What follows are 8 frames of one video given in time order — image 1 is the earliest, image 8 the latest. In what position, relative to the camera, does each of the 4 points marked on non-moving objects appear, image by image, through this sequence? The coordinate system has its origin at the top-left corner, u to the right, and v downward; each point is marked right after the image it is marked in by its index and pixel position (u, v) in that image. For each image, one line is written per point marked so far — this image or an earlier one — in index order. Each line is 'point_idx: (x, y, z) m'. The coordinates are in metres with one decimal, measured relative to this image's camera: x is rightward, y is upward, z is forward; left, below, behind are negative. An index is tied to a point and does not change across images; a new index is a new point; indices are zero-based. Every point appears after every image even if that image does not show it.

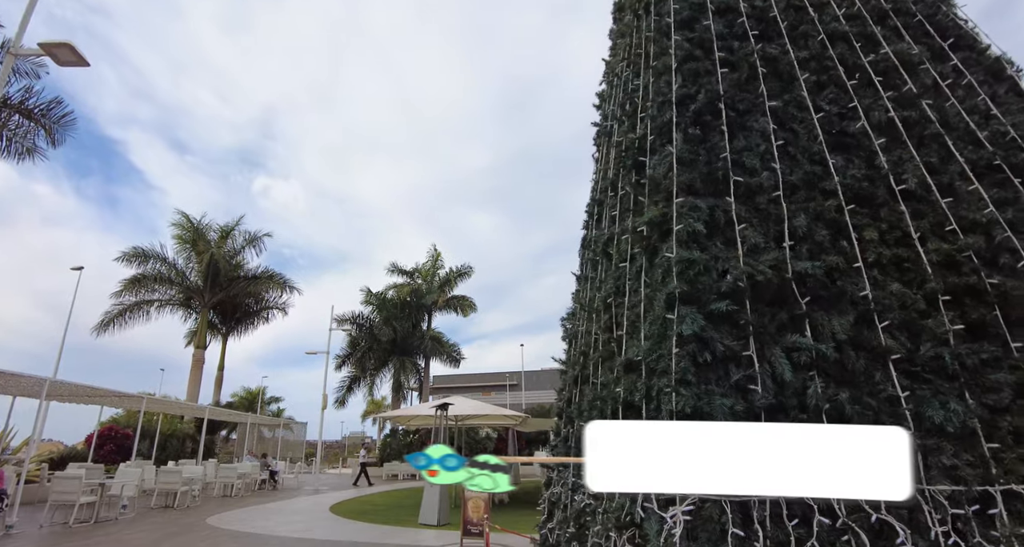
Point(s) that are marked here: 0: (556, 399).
0: (+0.4, -1.1, +4.8) m
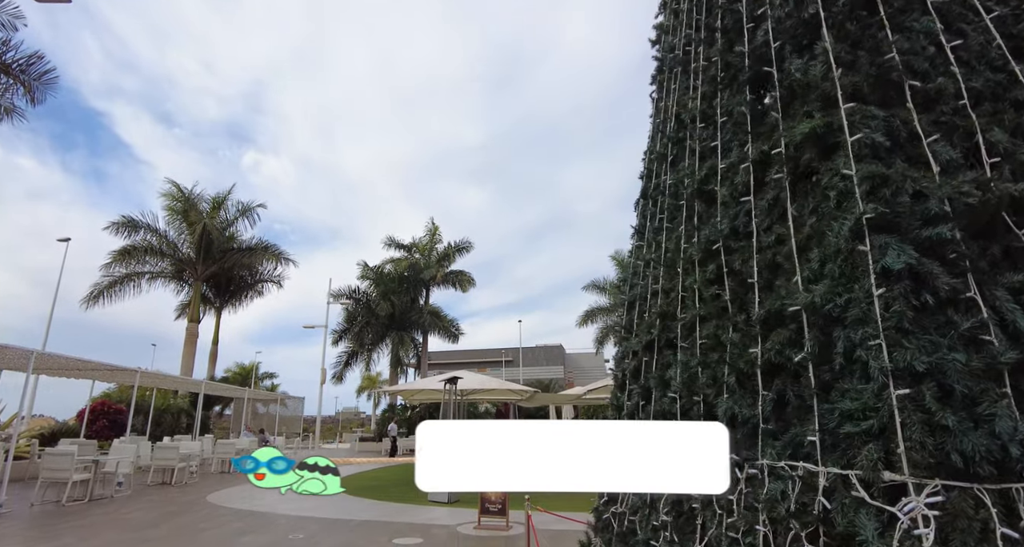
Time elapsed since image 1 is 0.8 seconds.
0: (+0.8, -0.8, +4.3) m
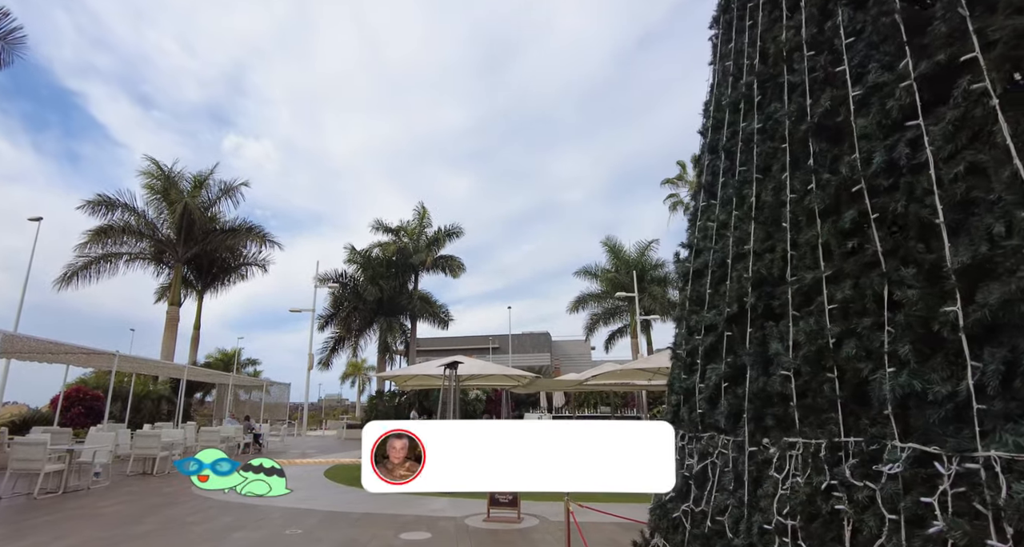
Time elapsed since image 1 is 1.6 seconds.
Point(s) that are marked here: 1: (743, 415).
0: (+1.2, -0.5, +3.7) m
1: (+1.2, -0.8, +2.9) m
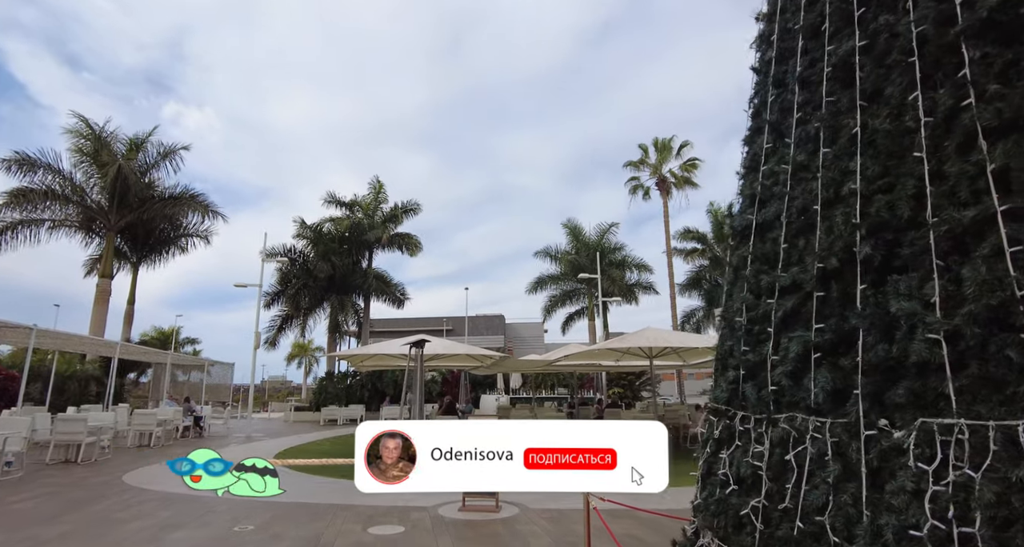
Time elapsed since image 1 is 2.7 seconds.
0: (+1.3, -0.2, +3.2) m
1: (+1.5, -0.5, +2.3) m
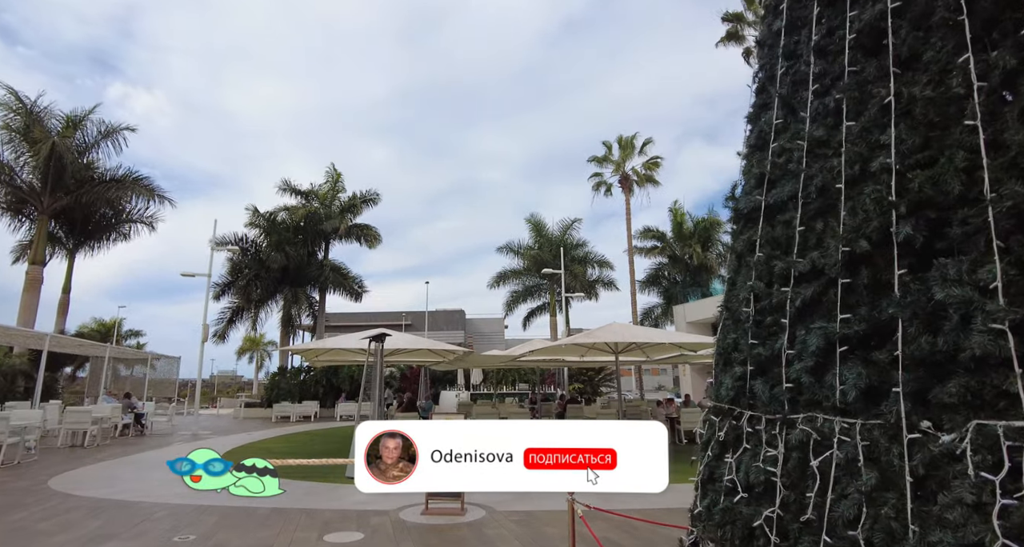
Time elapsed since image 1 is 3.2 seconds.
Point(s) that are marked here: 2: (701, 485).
0: (+1.3, -0.2, +2.9) m
1: (+1.5, -0.4, +2.1) m
2: (+1.0, -1.2, +2.9) m
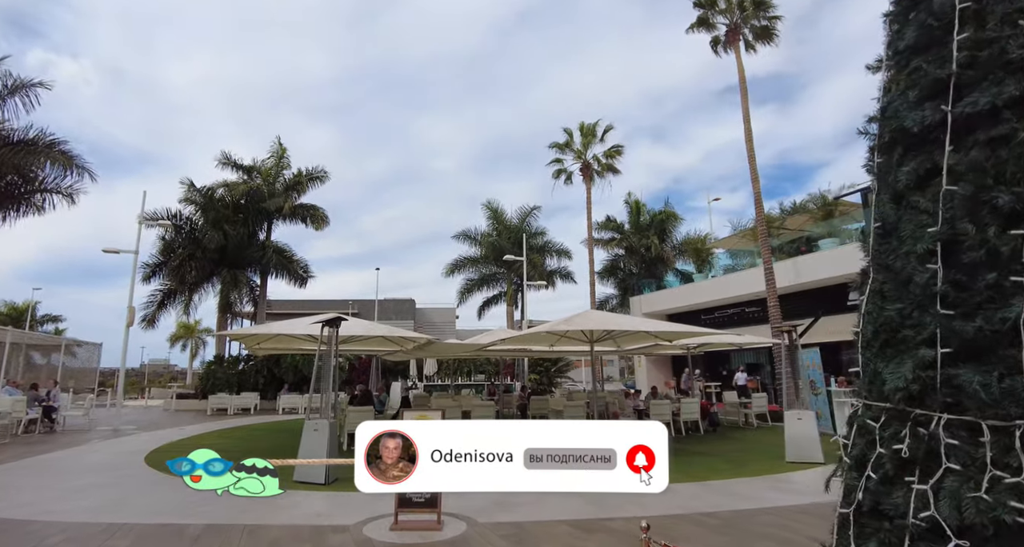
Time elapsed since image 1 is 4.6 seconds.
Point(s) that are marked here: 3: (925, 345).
0: (+1.5, +0.1, +2.0) m
1: (+1.8, -0.2, +1.2) m
2: (+1.3, -0.9, +2.0) m
3: (+1.5, -0.3, +2.0) m
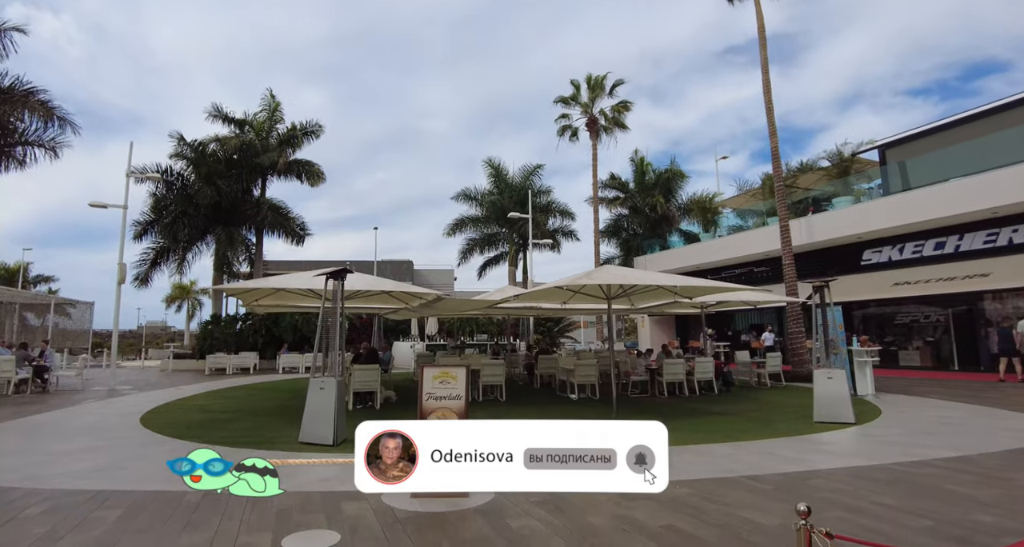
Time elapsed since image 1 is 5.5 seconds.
0: (+1.9, +0.4, +1.3) m
1: (+2.2, 0.0, +0.5) m
2: (+1.7, -0.6, +1.4) m
3: (+1.8, +0.1, +1.3) m
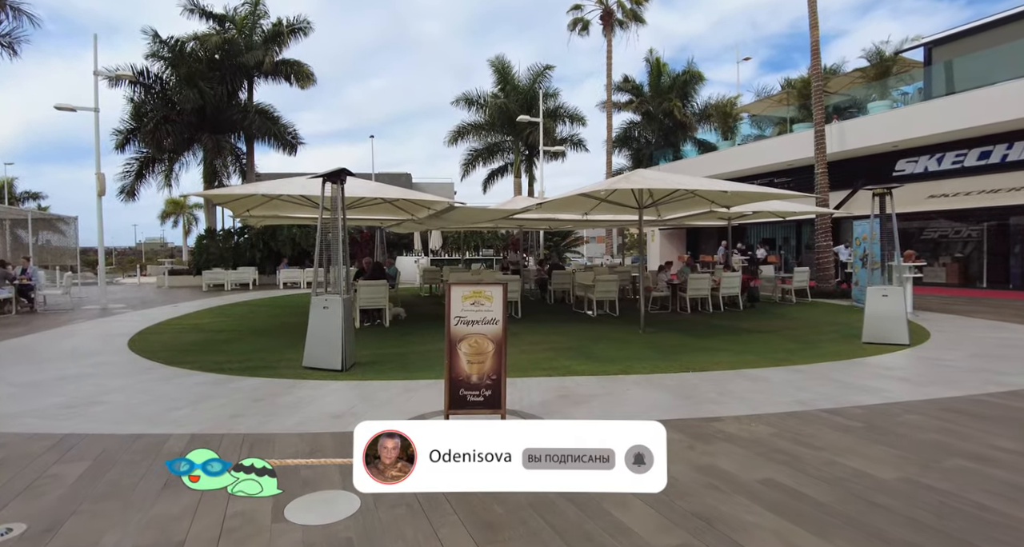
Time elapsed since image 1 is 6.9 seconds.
0: (+2.3, +0.5, +0.1) m
1: (+2.6, +0.1, -0.6) m
2: (+2.1, -0.4, +0.4) m
3: (+2.3, +0.2, +0.1) m
